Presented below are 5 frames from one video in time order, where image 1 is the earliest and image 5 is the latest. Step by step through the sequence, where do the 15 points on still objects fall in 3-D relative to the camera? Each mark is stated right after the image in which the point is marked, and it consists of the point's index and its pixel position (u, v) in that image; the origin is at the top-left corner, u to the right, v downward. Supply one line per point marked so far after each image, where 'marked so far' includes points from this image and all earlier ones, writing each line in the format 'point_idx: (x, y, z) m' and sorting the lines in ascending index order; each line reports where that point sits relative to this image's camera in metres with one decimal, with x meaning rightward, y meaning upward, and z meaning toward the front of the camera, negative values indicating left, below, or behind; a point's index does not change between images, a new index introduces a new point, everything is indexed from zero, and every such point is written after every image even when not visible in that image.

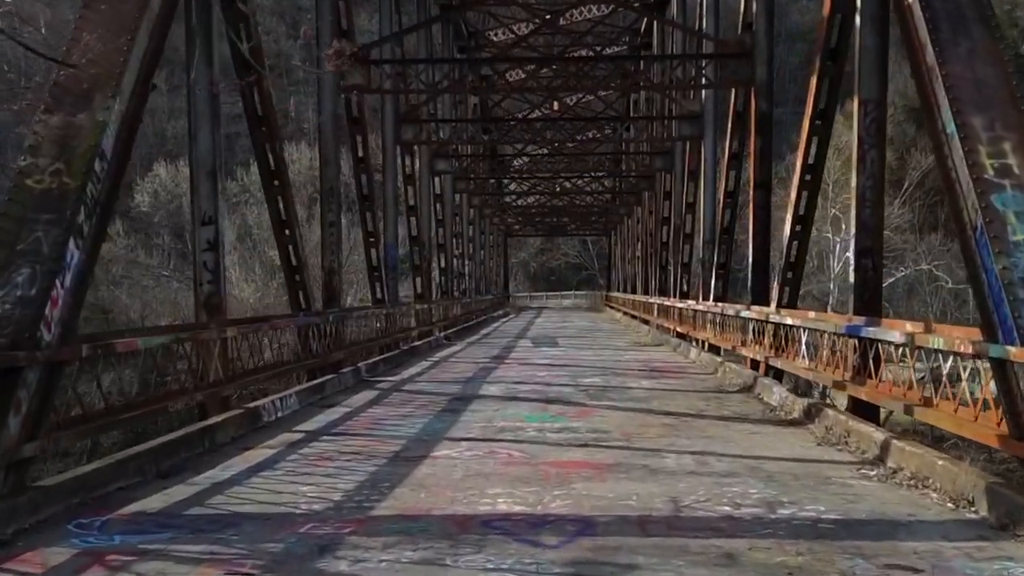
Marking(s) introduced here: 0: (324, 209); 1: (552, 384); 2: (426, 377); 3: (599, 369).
0: (-2.6, +1.1, +15.0) m
1: (+0.5, -1.2, +13.9) m
2: (-1.2, -1.3, +15.2) m
3: (+1.4, -1.2, +16.5) m
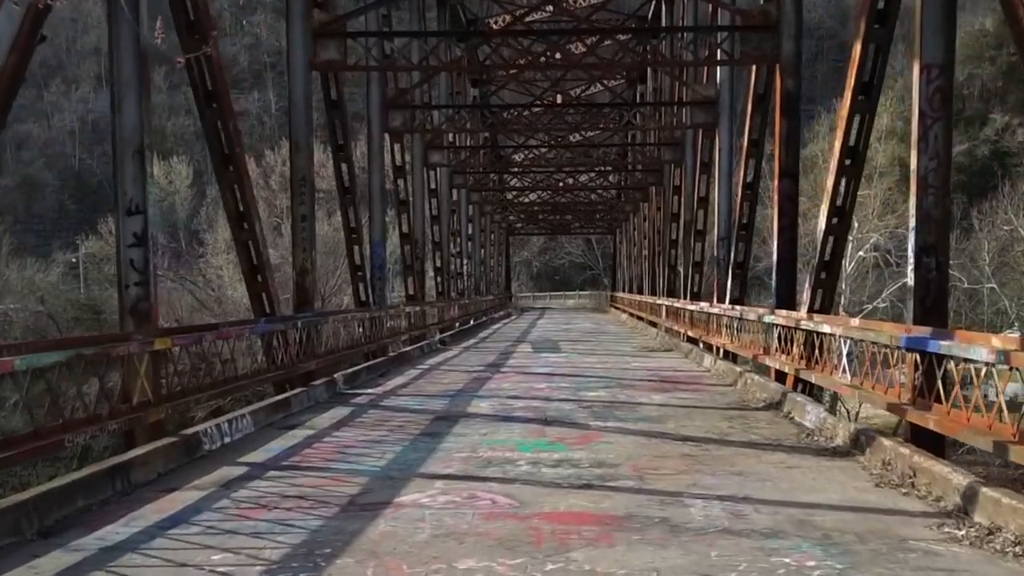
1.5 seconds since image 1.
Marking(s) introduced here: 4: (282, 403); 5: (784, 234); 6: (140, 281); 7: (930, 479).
0: (-2.7, +1.1, +13.3) m
1: (+0.5, -1.3, +12.3) m
2: (-1.3, -1.3, +13.6) m
3: (+1.3, -1.3, +14.9) m
4: (-2.3, -1.2, +10.8) m
5: (+3.3, +0.7, +13.0) m
6: (-2.8, +0.1, +8.2) m
7: (+2.6, -1.2, +6.6) m
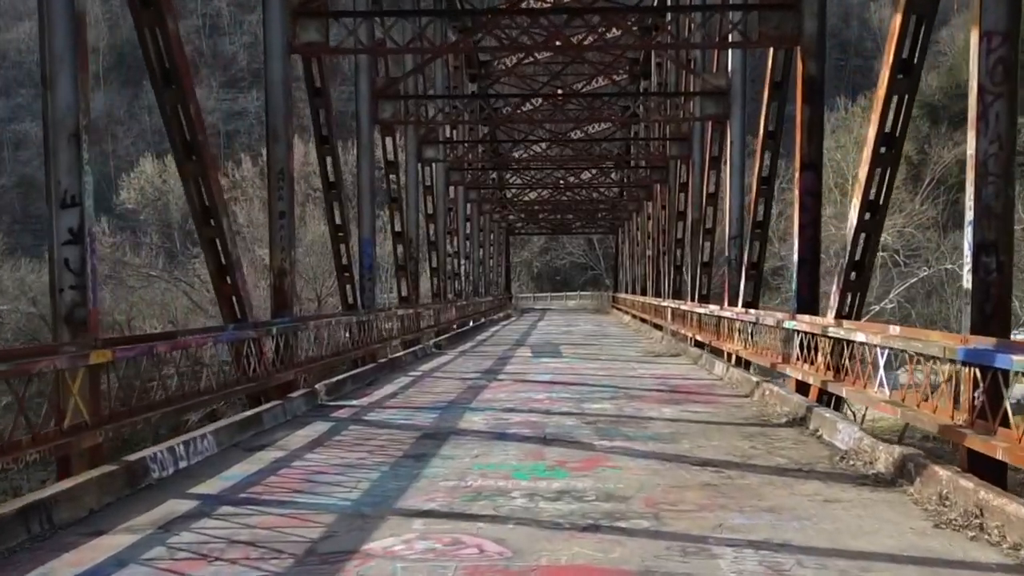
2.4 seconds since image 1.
0: (-2.7, +1.1, +12.2) m
1: (+0.4, -1.3, +11.2) m
2: (-1.3, -1.3, +12.5) m
3: (+1.3, -1.3, +13.8) m
4: (-2.4, -1.2, +9.7) m
5: (+3.2, +0.6, +11.9) m
6: (-2.9, 0.0, +7.1) m
7: (+2.5, -1.2, +5.5) m
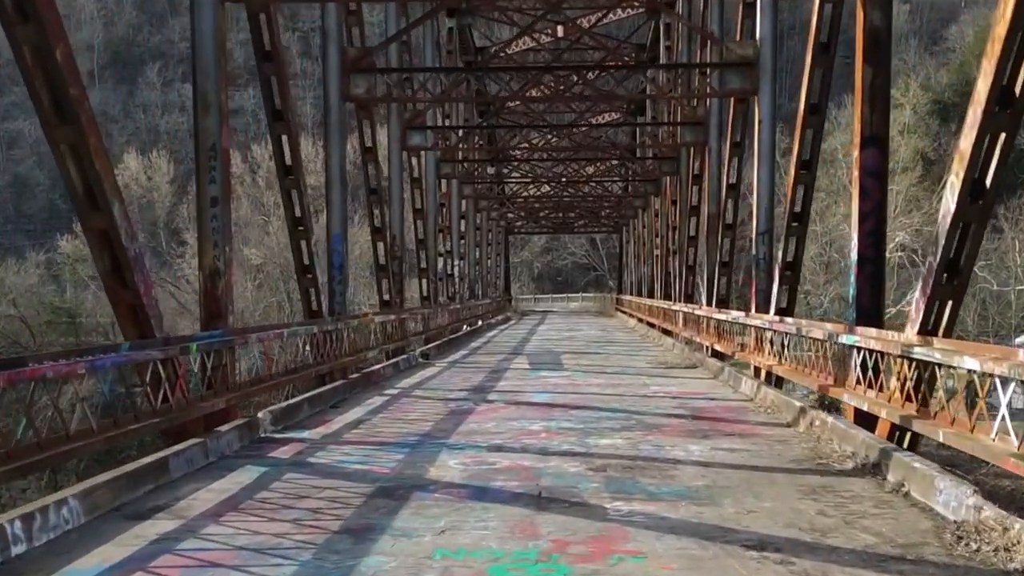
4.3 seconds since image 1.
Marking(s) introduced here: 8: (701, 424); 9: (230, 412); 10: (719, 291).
0: (-2.8, +1.0, +9.9) m
1: (+0.3, -1.3, +8.8) m
2: (-1.4, -1.4, +10.1) m
3: (+1.2, -1.3, +11.4) m
4: (-2.5, -1.2, +7.4) m
5: (+3.1, +0.6, +9.5) m
6: (-3.0, 0.0, +4.7) m
7: (+2.4, -1.3, +3.2) m
8: (+1.9, -1.4, +10.9) m
9: (-2.6, -1.1, +9.8) m
10: (+3.6, -0.1, +19.0) m
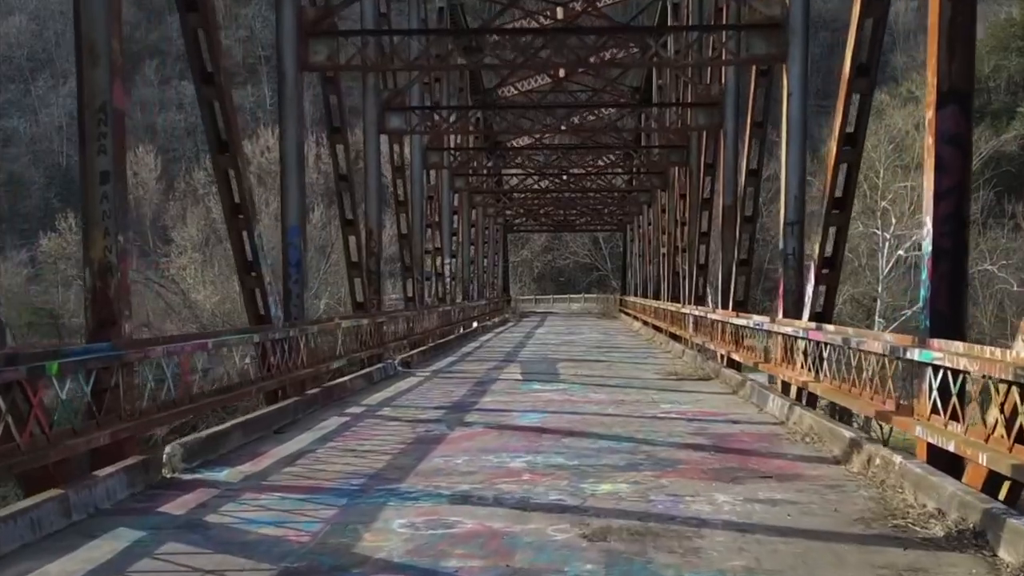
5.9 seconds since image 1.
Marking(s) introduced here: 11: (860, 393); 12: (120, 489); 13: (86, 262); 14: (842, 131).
0: (-3.0, +1.0, +7.7) m
1: (+0.1, -1.3, +6.6) m
2: (-1.6, -1.4, +8.0) m
3: (+1.0, -1.4, +9.2) m
4: (-2.7, -1.2, +5.2) m
5: (+3.0, +0.6, +7.3) m
6: (-3.2, 0.0, +2.6) m
7: (+2.2, -1.3, +1.0) m
8: (+1.7, -1.4, +8.7) m
9: (-2.7, -1.1, +7.6) m
10: (+3.5, -0.1, +16.9) m
11: (+2.9, -0.9, +9.0) m
12: (-2.6, -1.3, +7.0) m
13: (-3.1, +0.2, +7.8) m
14: (+3.1, +1.5, +10.1) m
